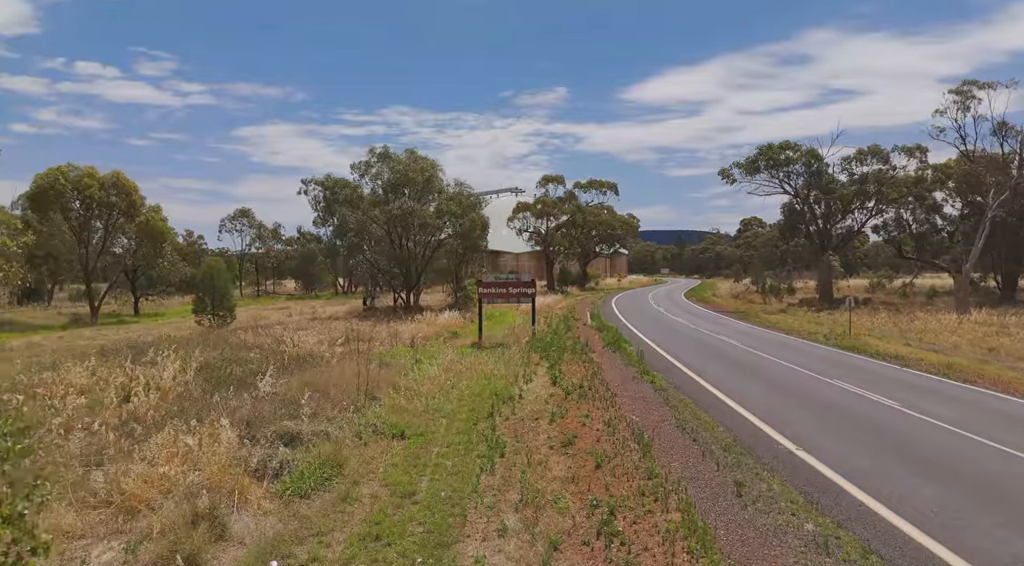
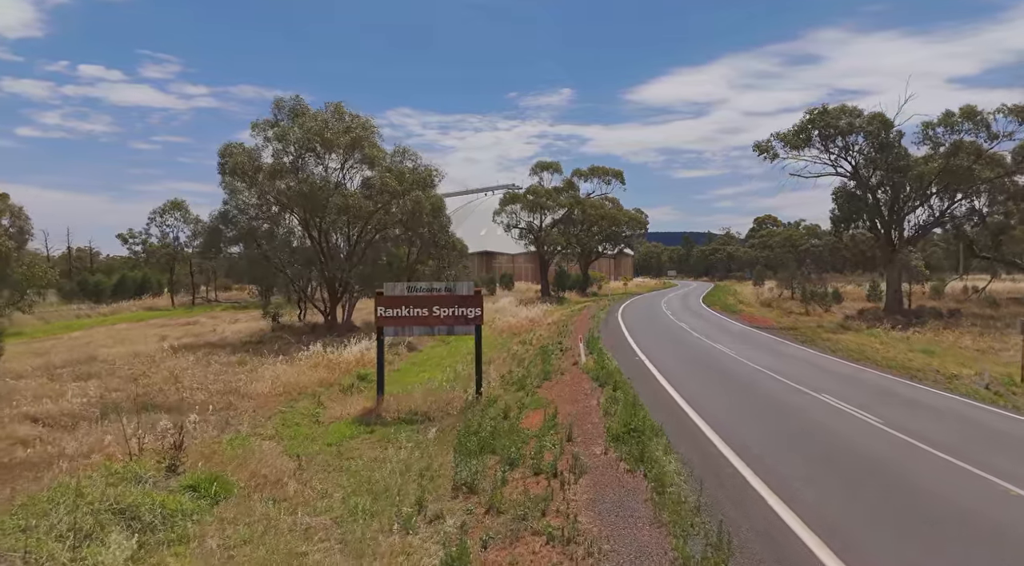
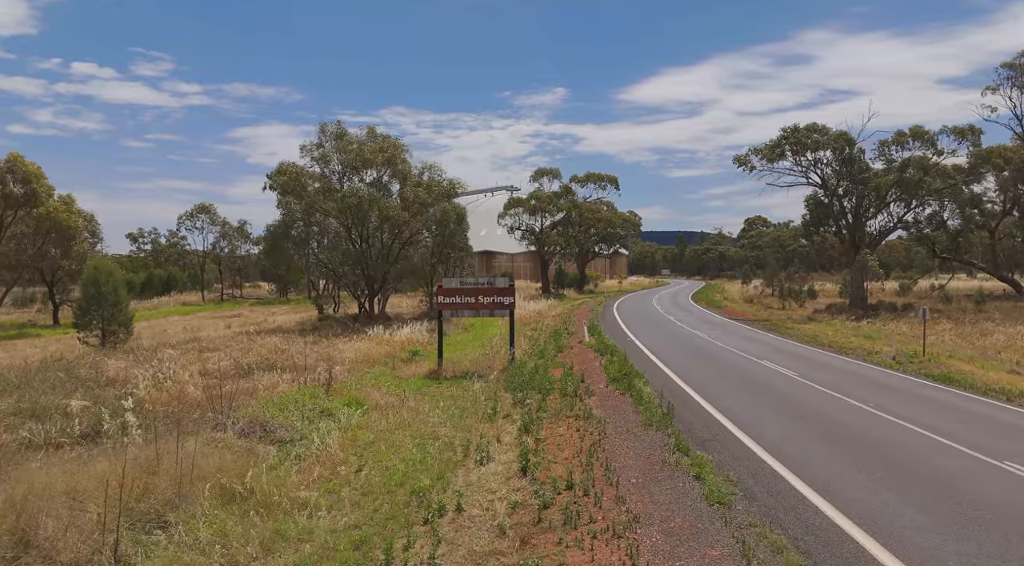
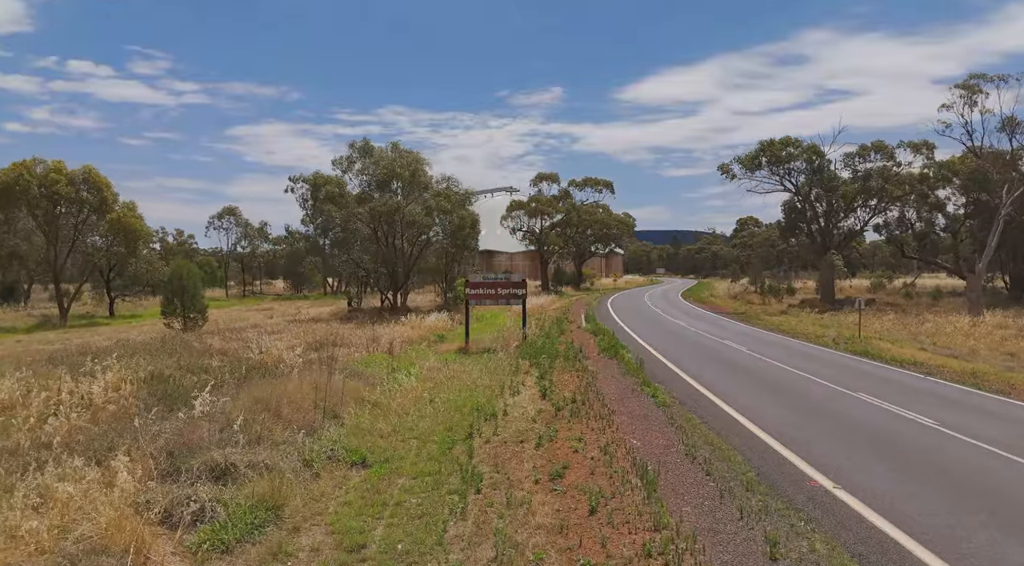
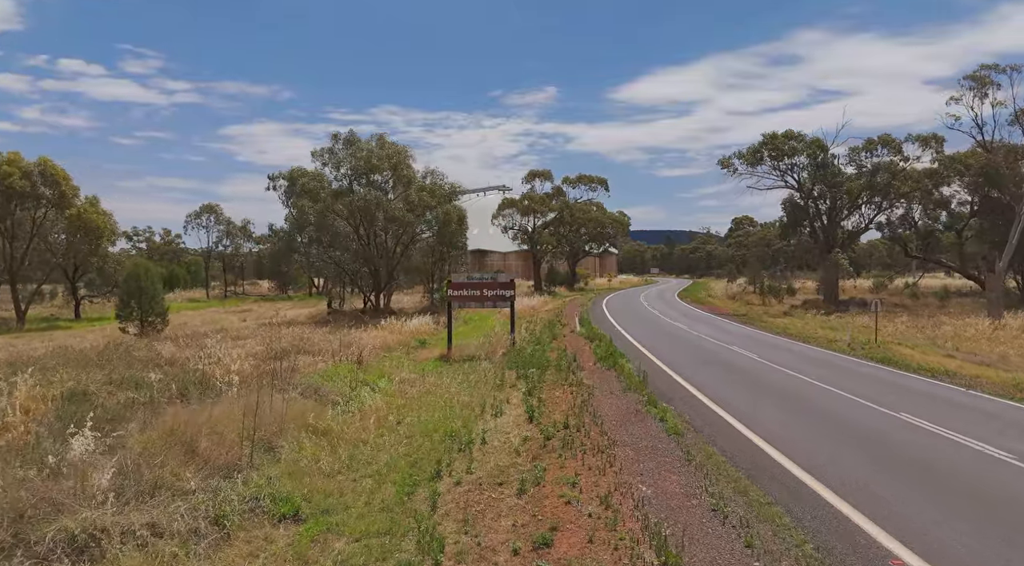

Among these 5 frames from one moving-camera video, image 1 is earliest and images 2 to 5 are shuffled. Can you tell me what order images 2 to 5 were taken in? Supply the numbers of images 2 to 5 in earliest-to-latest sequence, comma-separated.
4, 5, 3, 2
